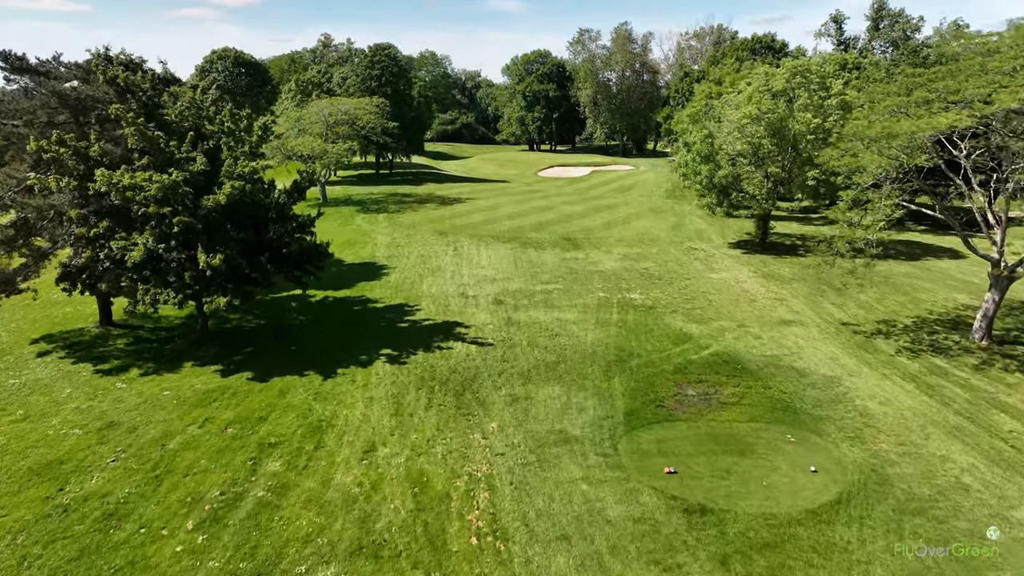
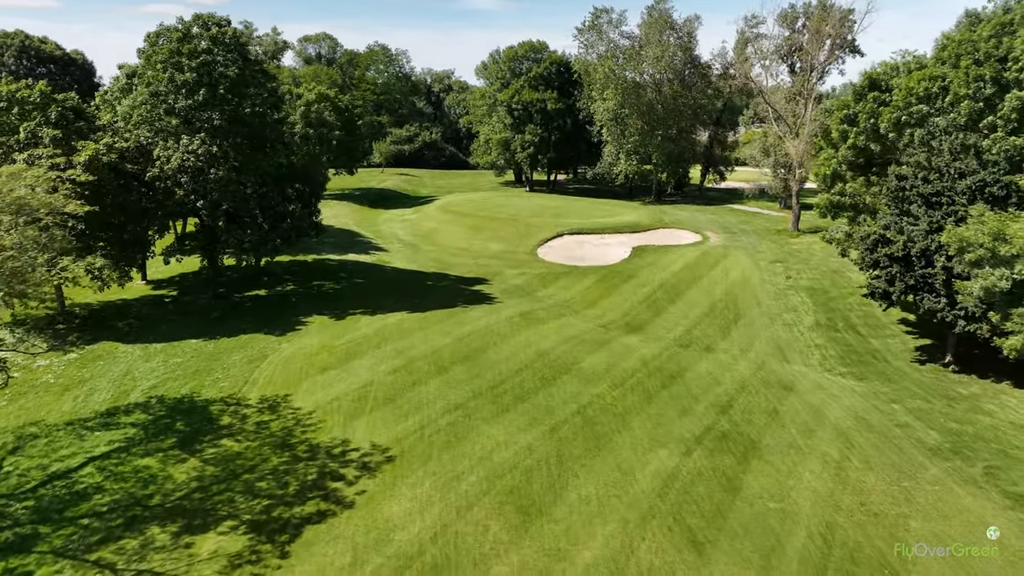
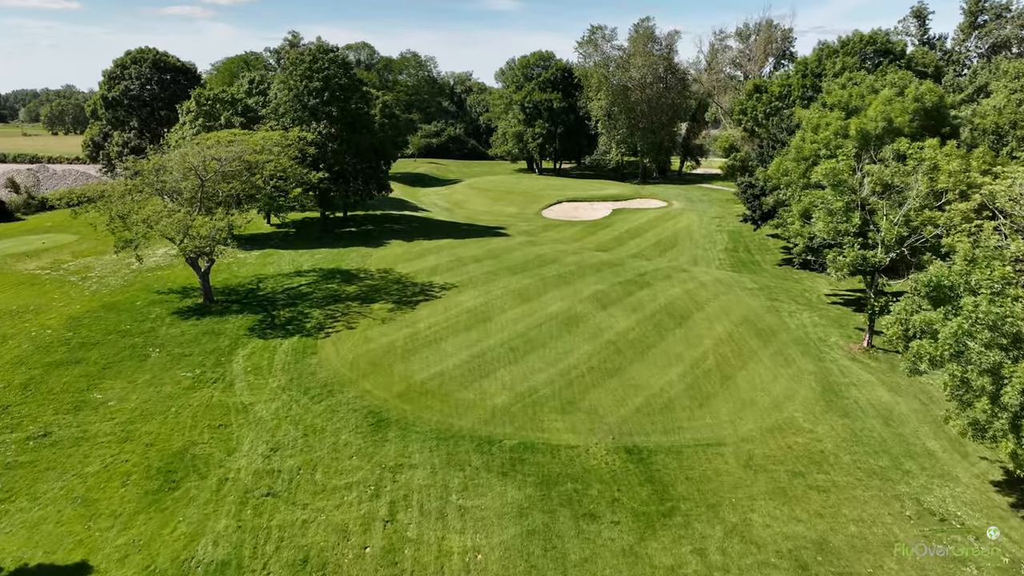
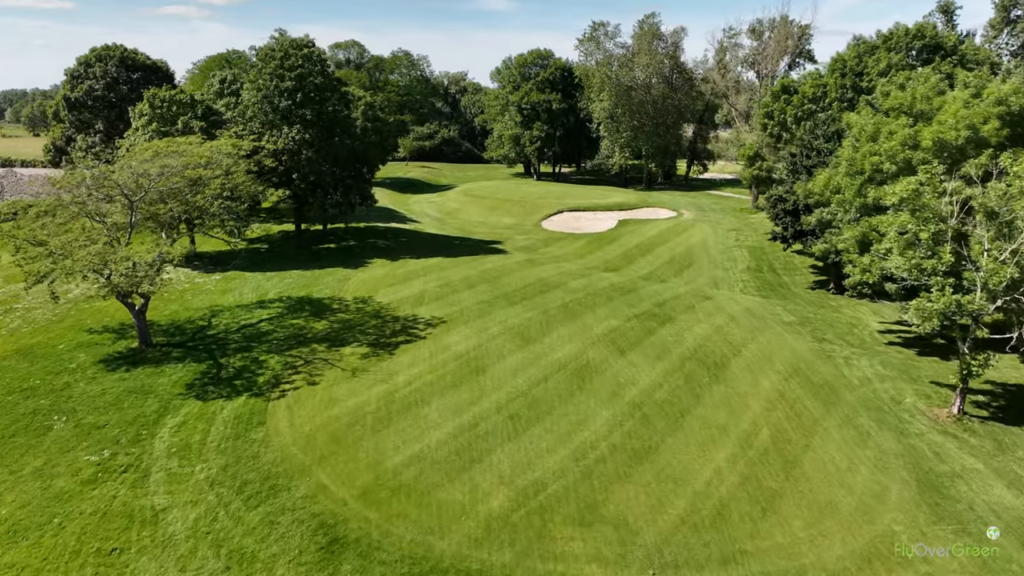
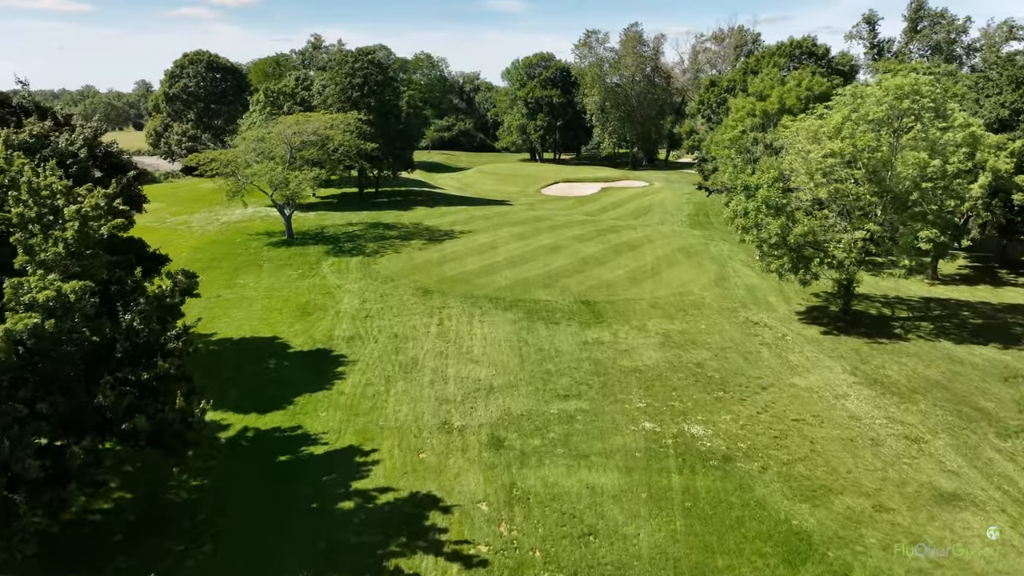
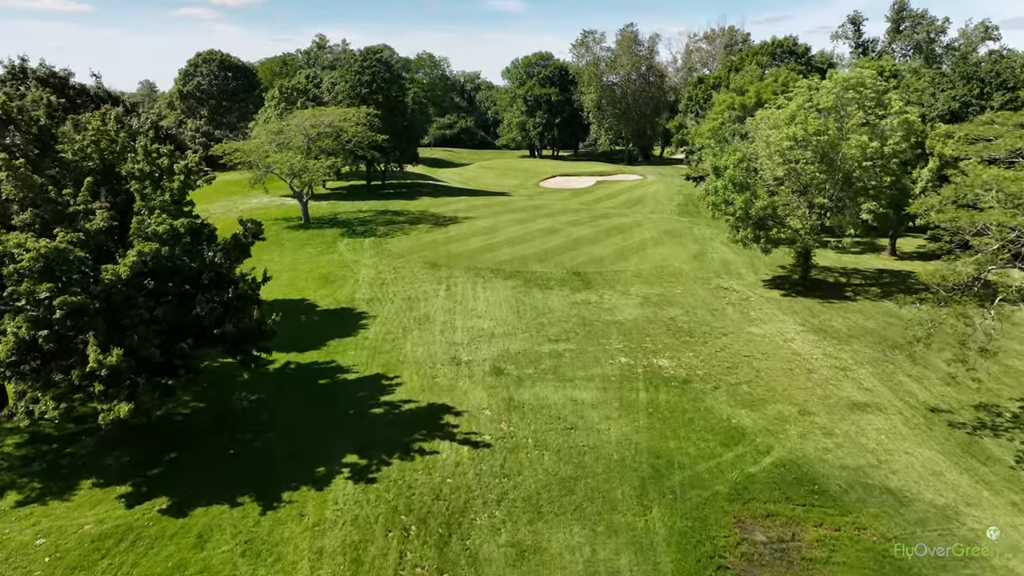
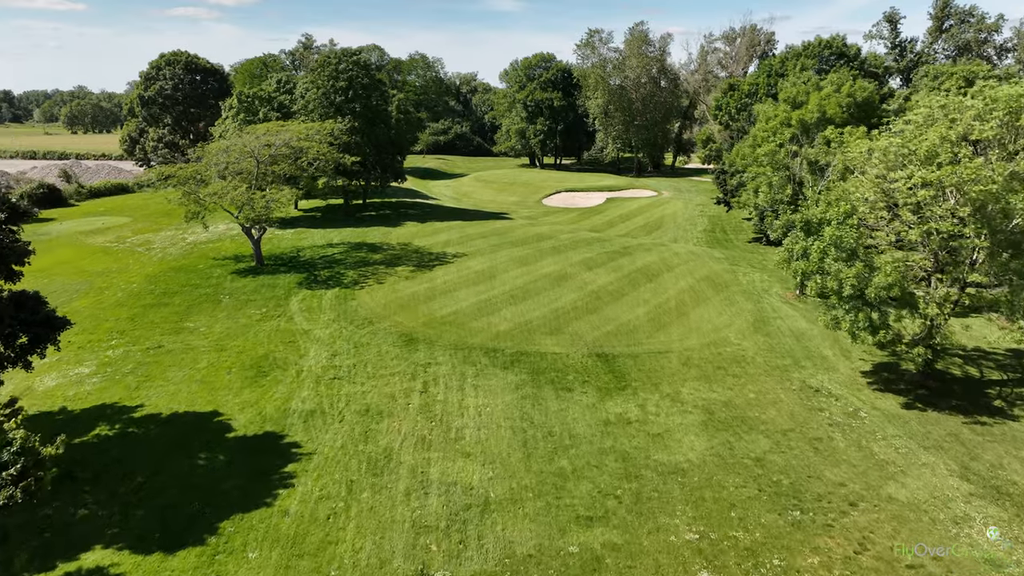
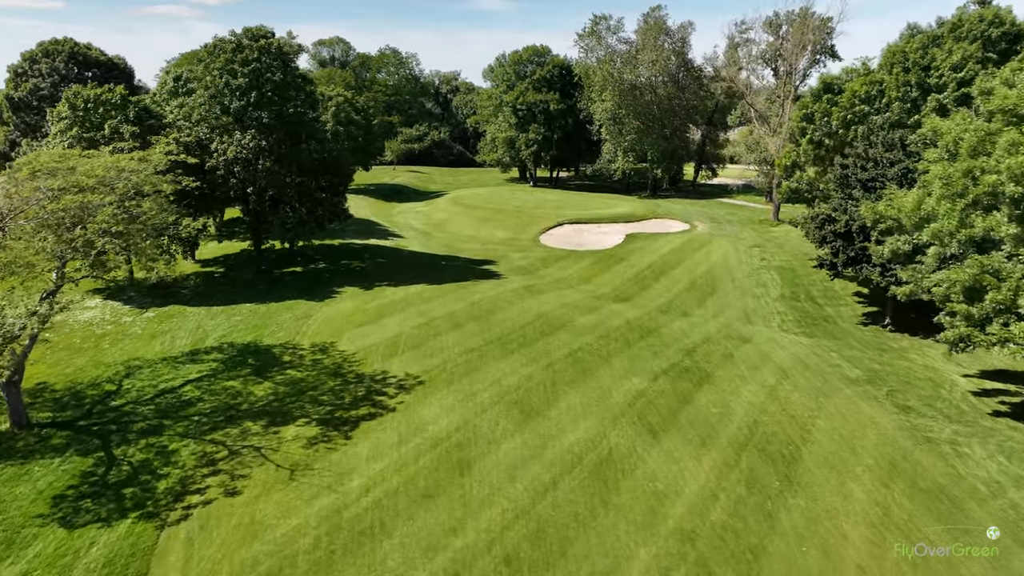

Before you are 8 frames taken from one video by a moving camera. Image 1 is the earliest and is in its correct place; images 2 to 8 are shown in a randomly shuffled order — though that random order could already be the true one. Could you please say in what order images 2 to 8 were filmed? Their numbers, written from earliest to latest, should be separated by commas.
6, 5, 7, 3, 4, 8, 2
